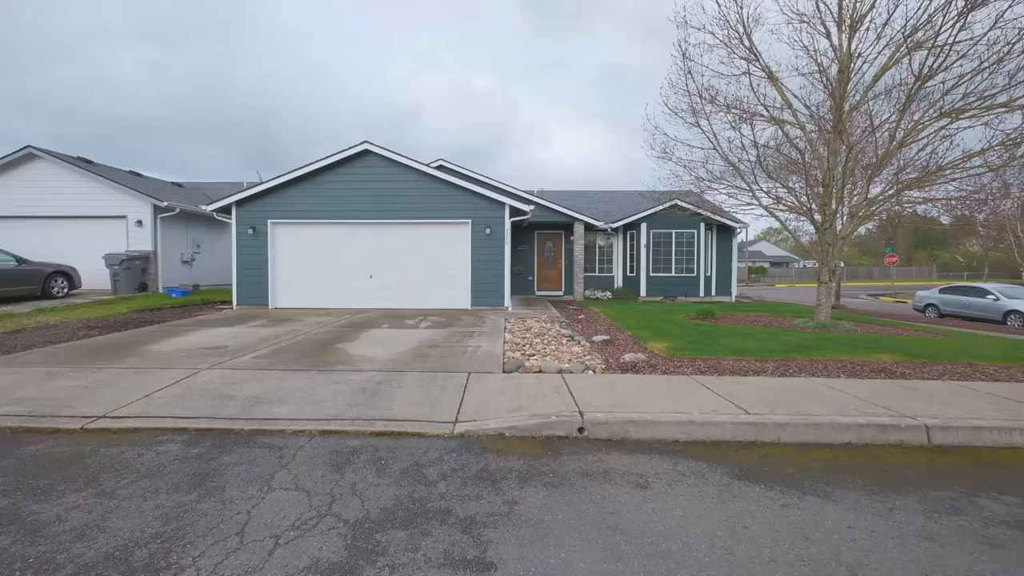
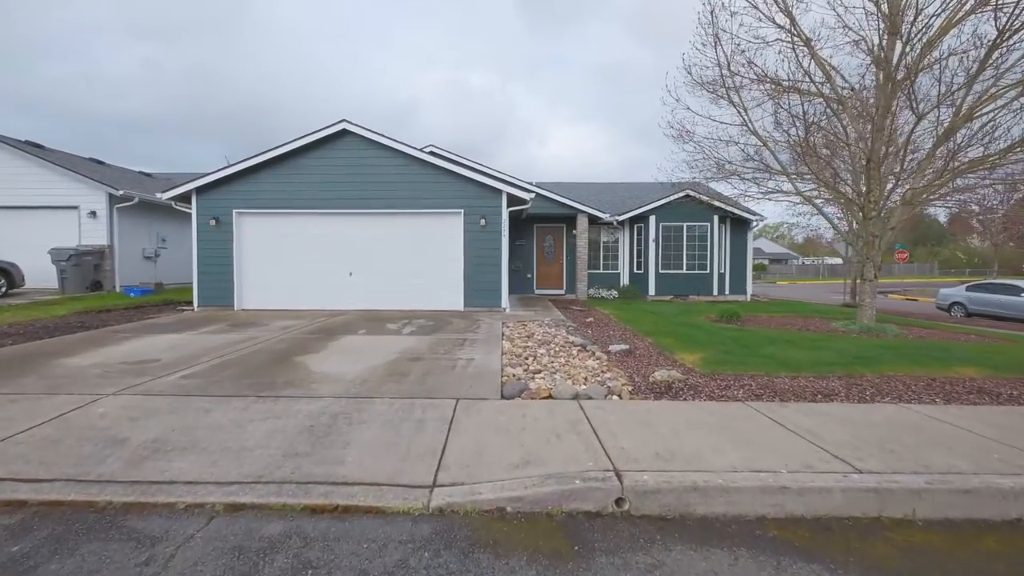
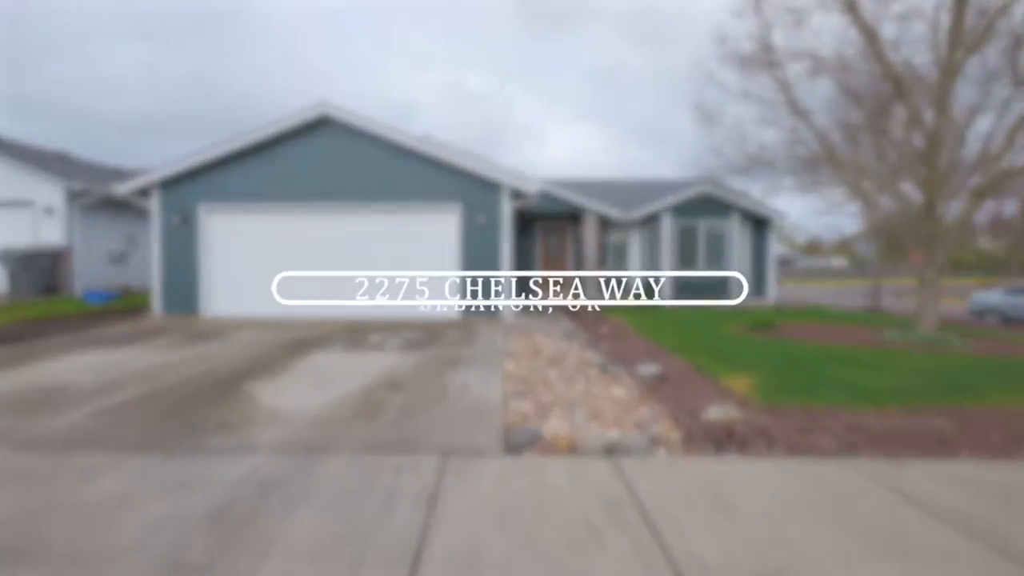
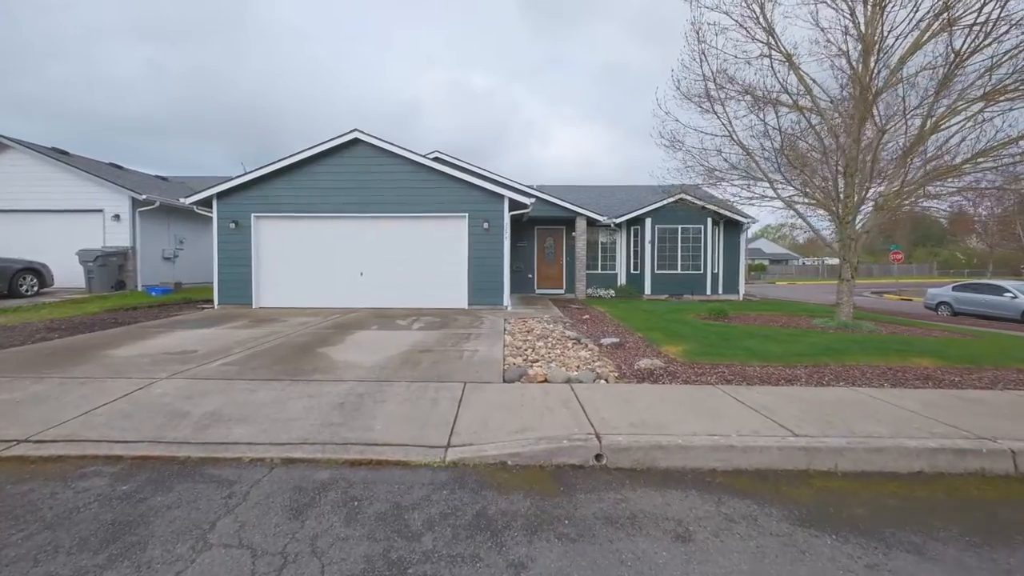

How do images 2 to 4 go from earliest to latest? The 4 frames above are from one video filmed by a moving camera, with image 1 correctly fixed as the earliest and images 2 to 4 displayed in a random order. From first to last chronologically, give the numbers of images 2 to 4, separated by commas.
4, 2, 3
